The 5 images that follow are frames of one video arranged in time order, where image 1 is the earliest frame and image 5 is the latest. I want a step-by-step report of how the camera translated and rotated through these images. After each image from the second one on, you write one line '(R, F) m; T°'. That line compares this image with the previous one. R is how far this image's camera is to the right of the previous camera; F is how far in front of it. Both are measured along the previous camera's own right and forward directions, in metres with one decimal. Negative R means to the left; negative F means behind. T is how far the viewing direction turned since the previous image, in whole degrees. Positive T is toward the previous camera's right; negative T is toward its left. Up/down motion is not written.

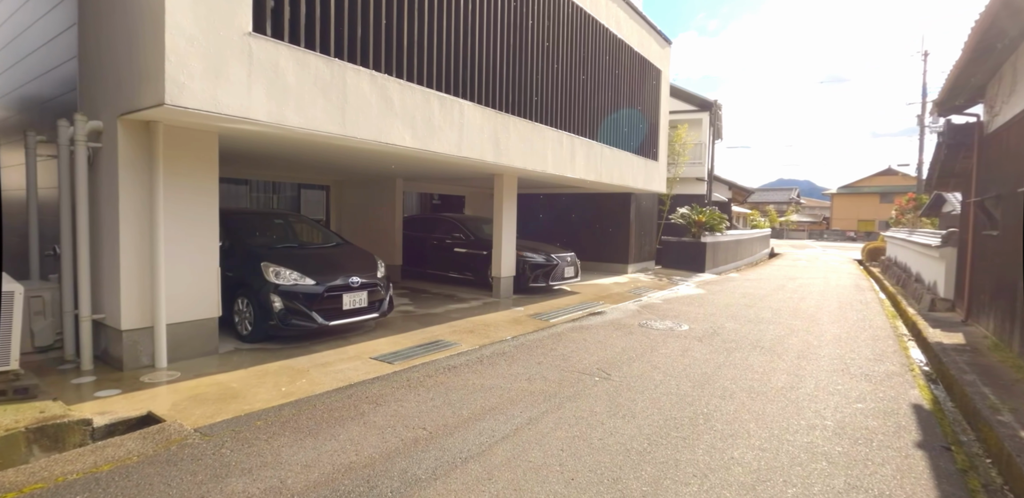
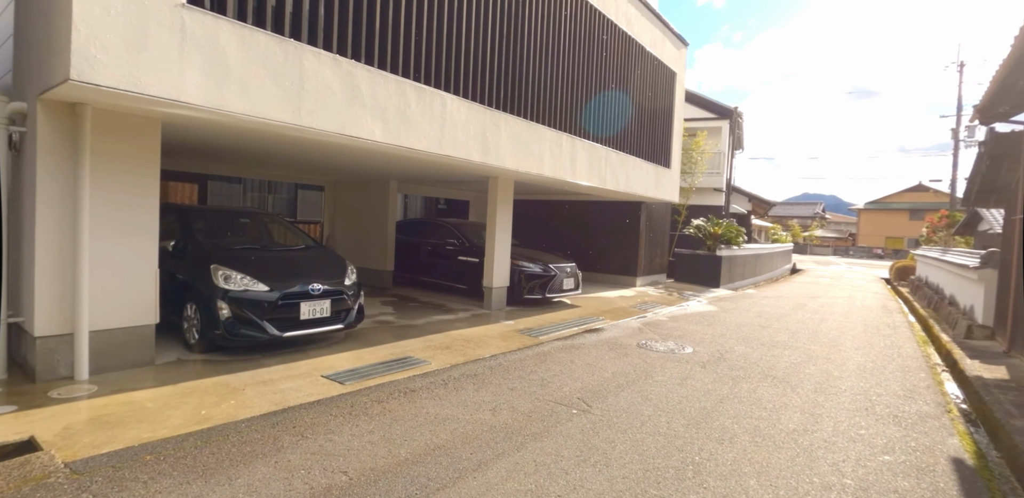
(+0.4, +0.6) m; -2°
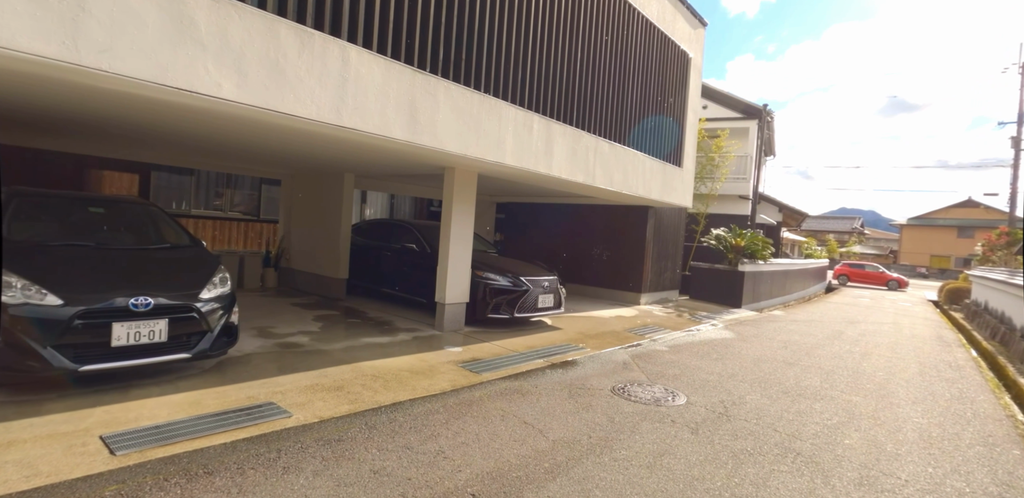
(+0.9, +1.6) m; -3°
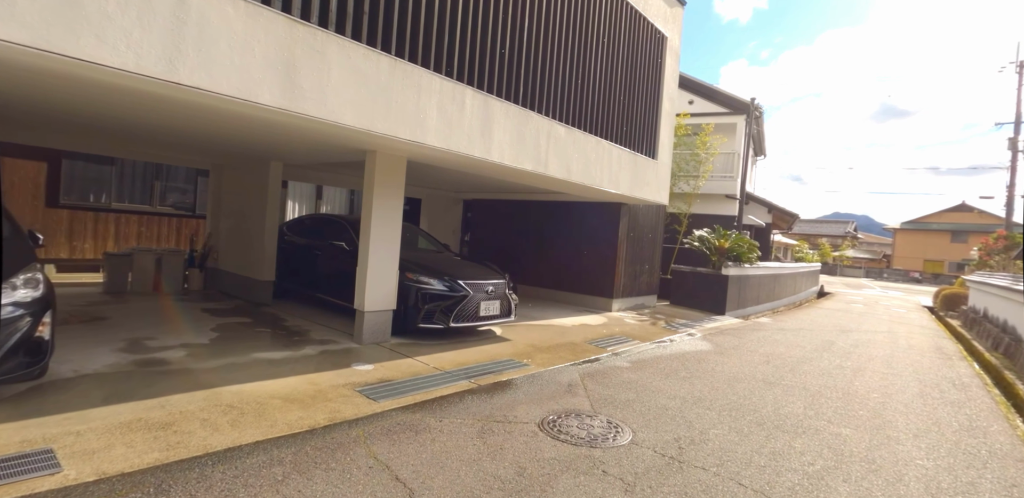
(+0.7, +1.0) m; +1°
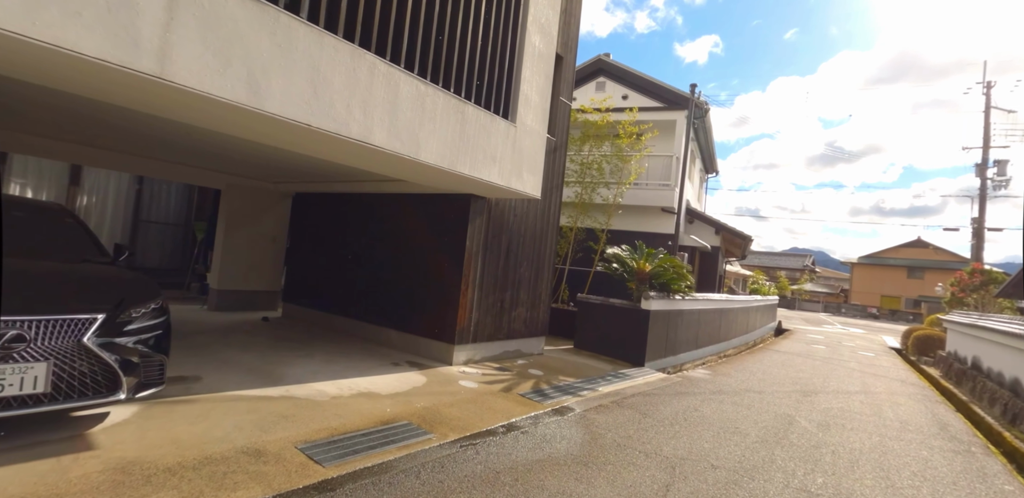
(+2.1, +3.4) m; +3°
